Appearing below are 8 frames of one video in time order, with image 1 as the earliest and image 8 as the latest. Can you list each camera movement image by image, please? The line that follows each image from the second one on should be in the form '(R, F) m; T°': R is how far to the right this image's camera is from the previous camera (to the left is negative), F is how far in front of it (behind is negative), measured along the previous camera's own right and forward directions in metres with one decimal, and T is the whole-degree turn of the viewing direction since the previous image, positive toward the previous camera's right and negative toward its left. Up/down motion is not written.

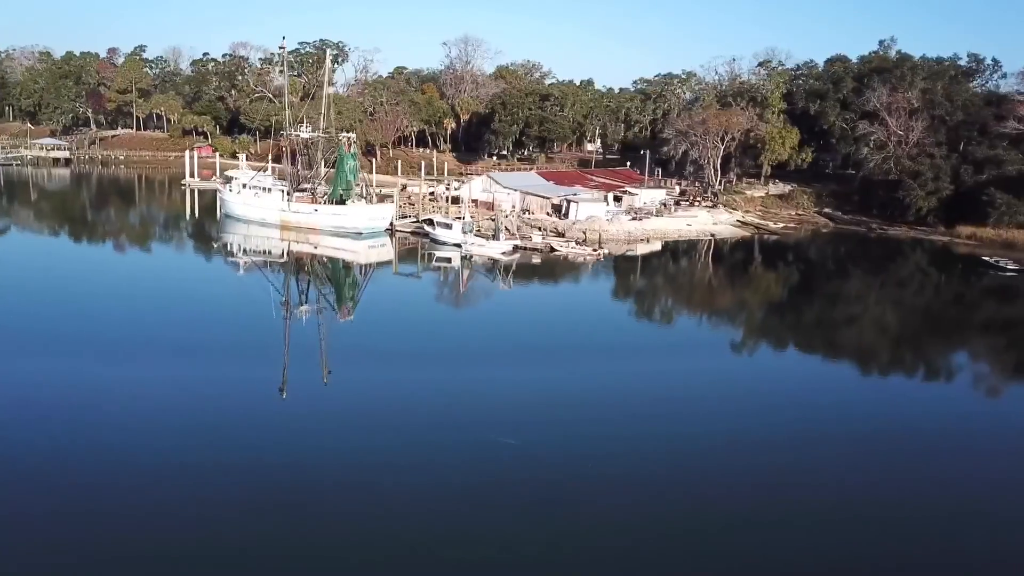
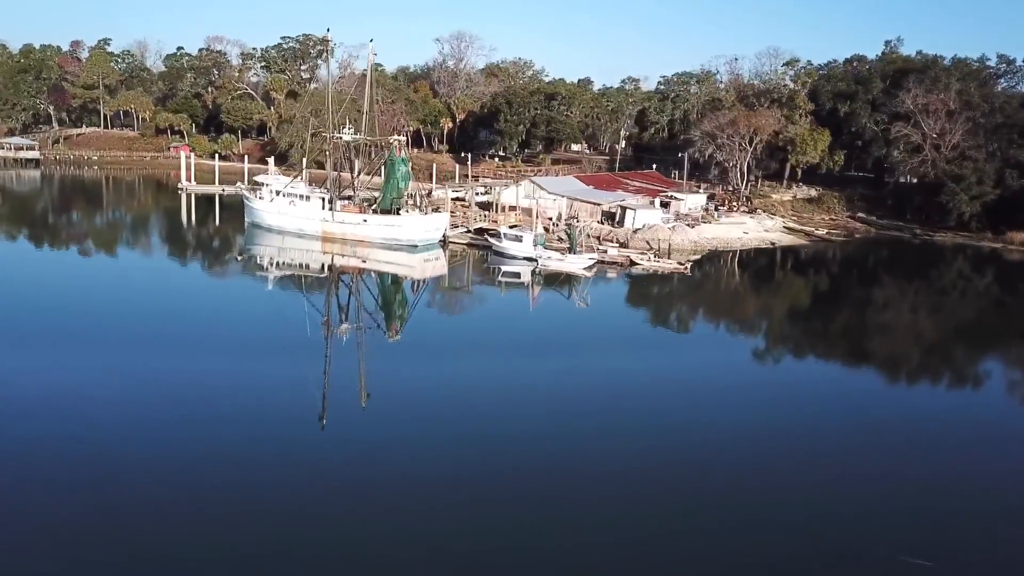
(-2.7, +1.7) m; +3°
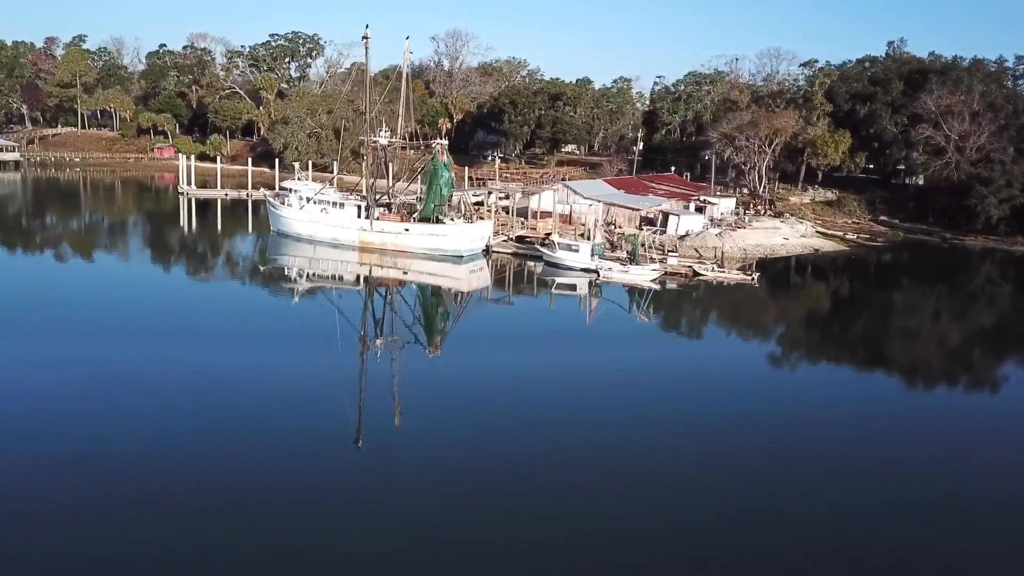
(-1.8, +1.0) m; +2°
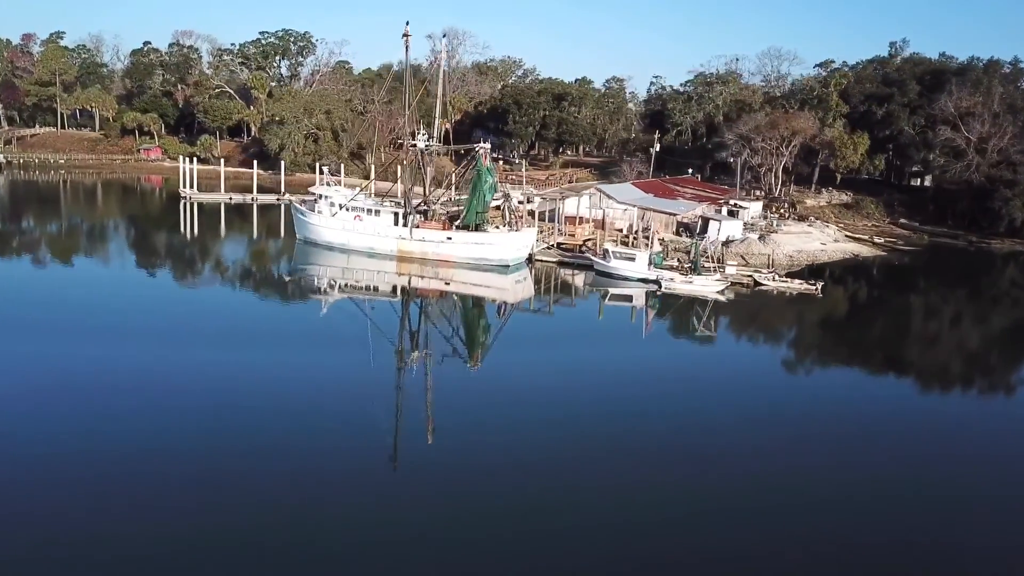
(-1.6, +0.9) m; +2°
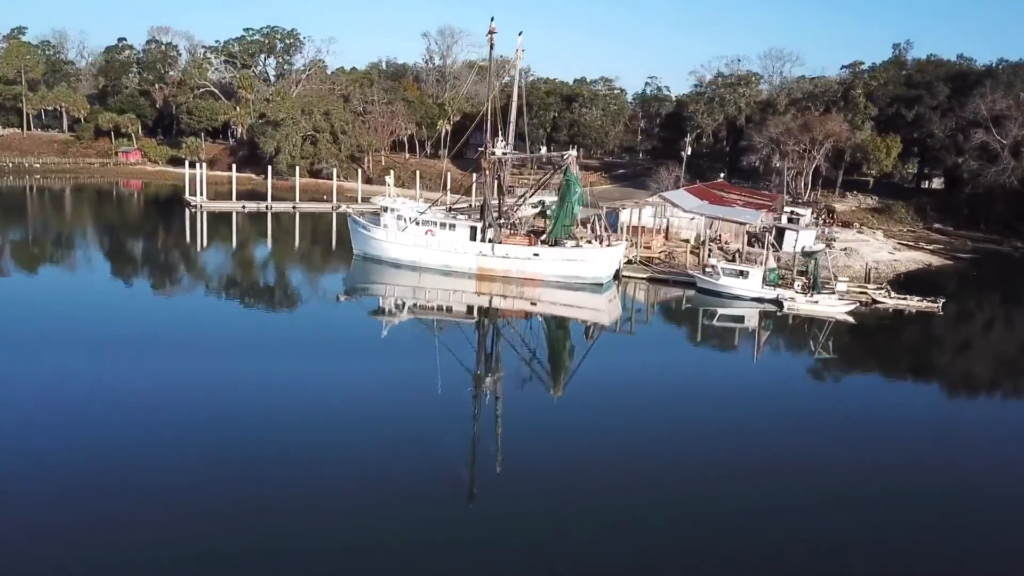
(-2.6, +1.5) m; +3°
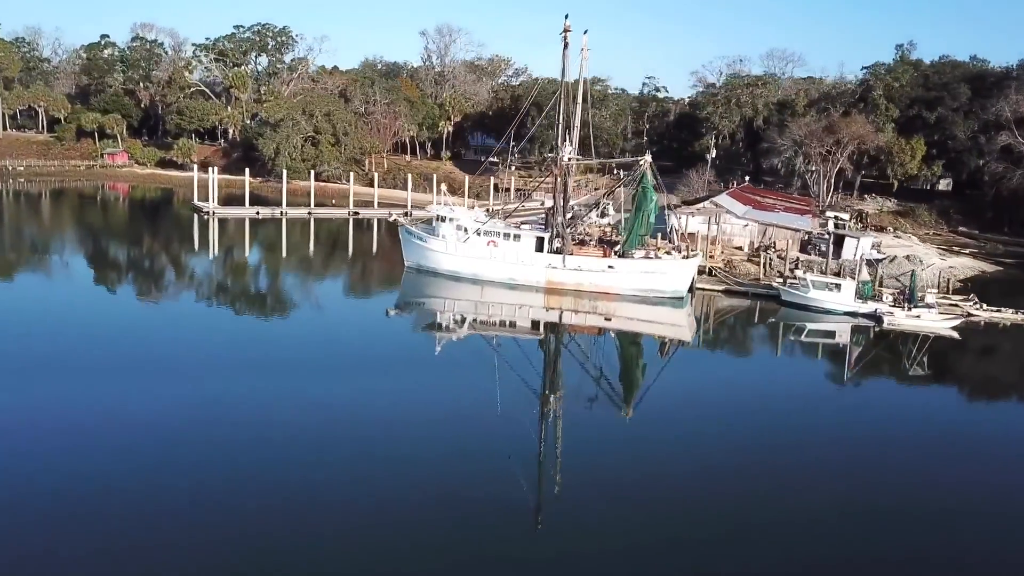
(-1.9, +1.0) m; +2°
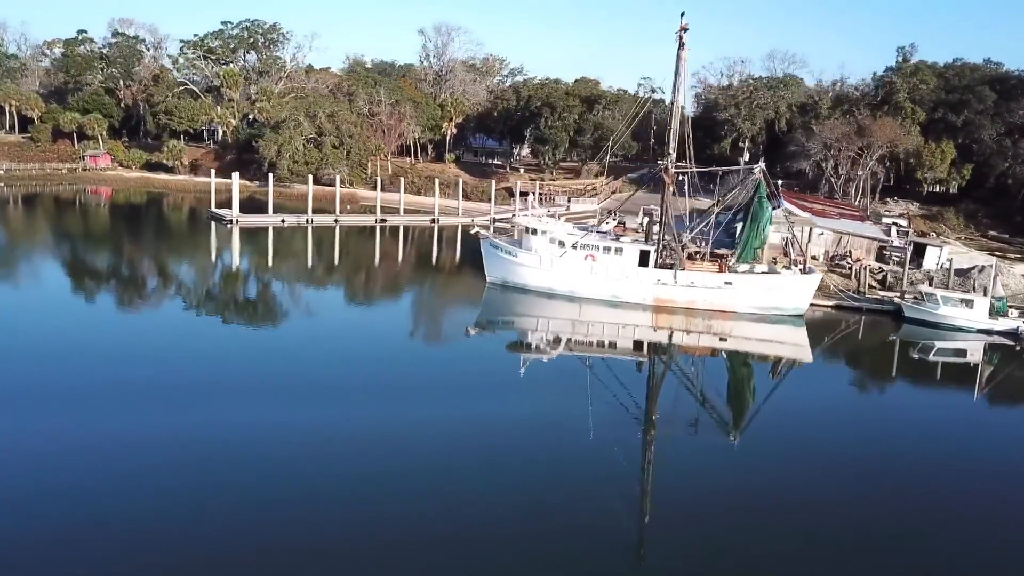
(-2.5, +1.2) m; +3°
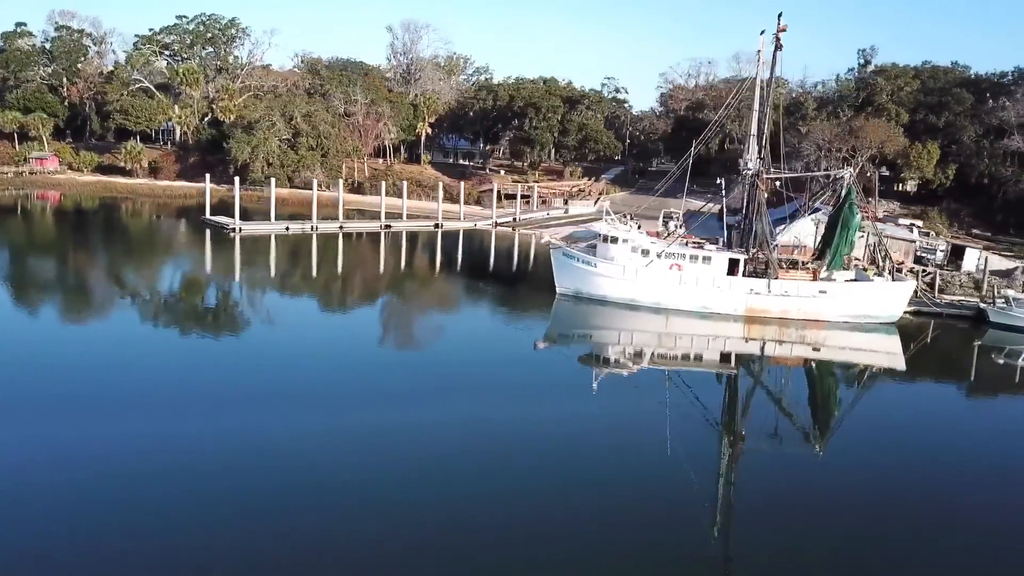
(-2.6, +0.9) m; +5°
